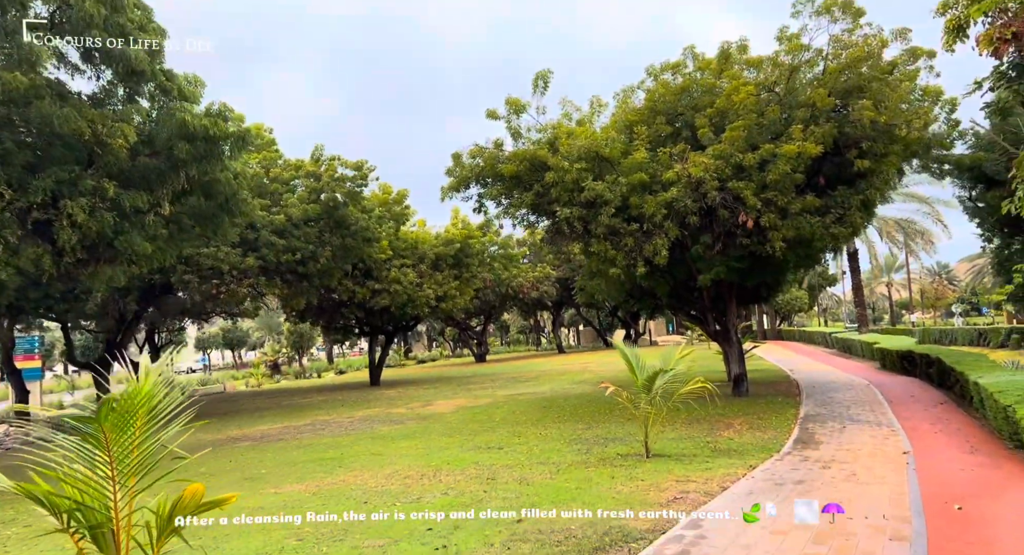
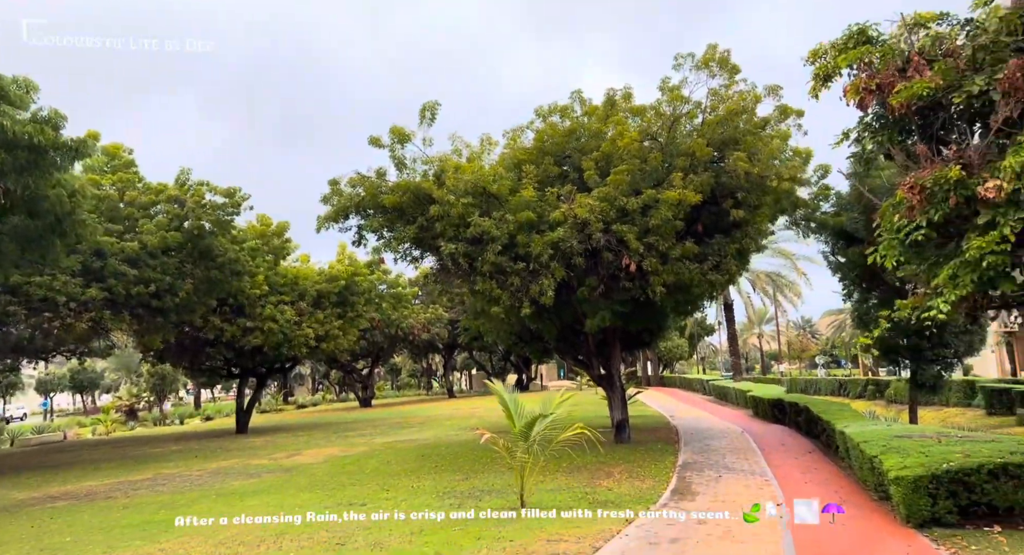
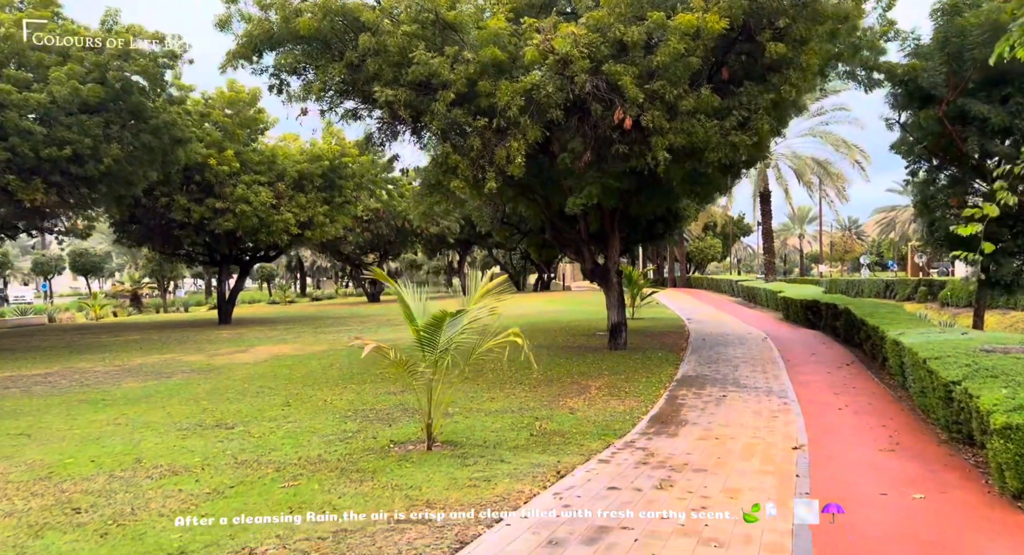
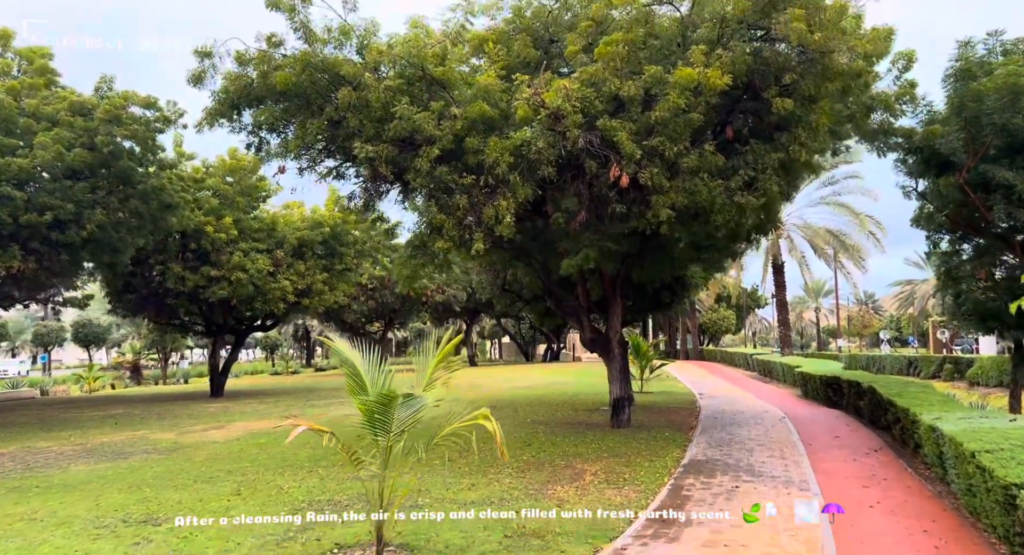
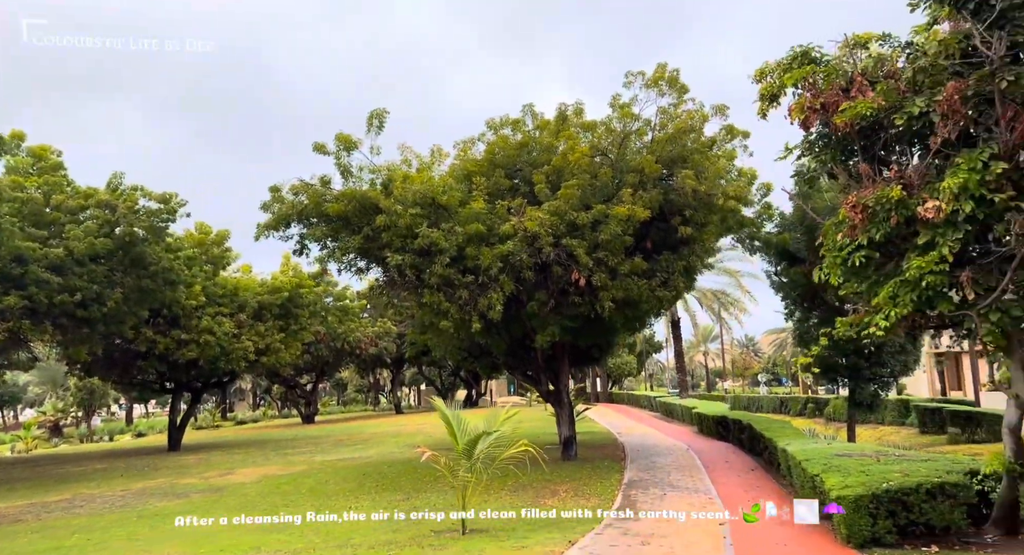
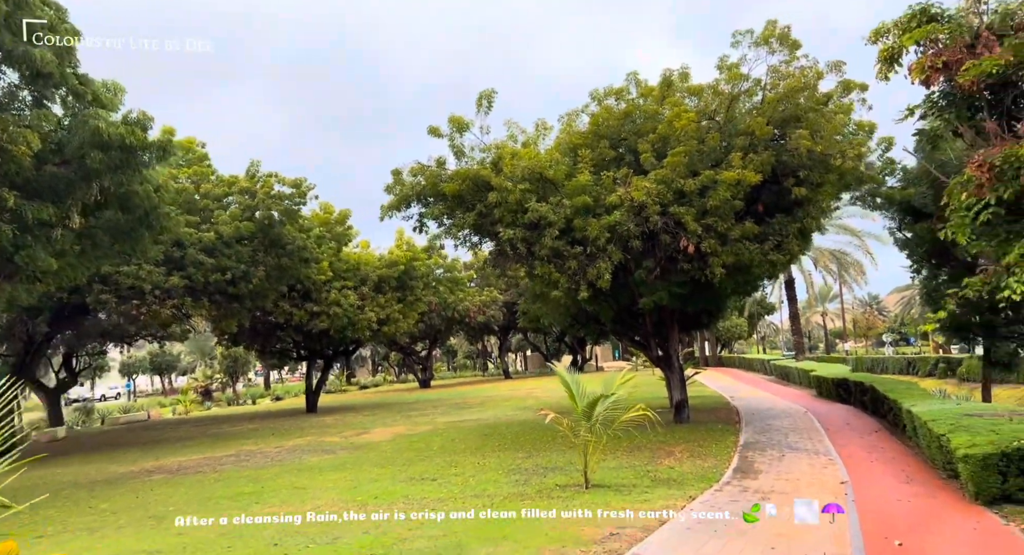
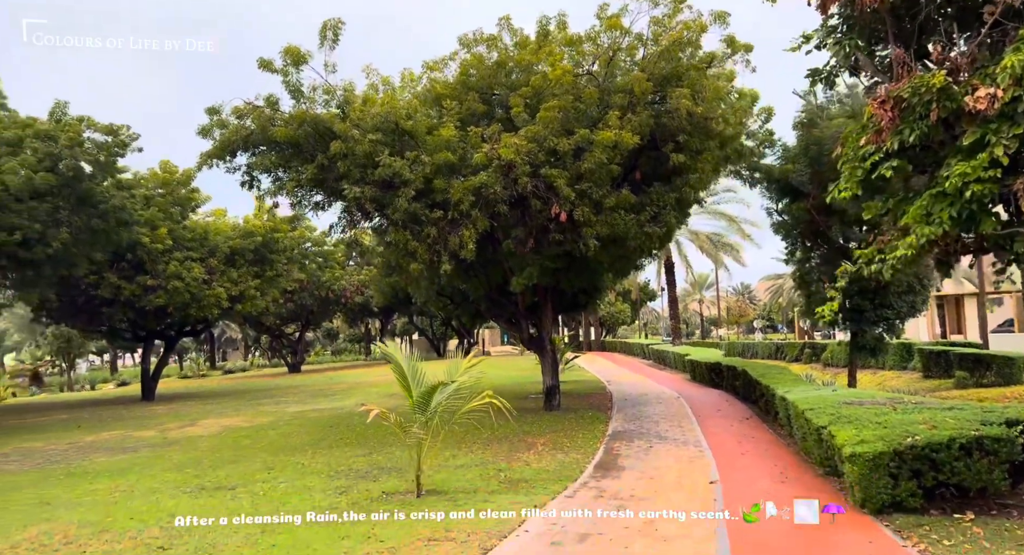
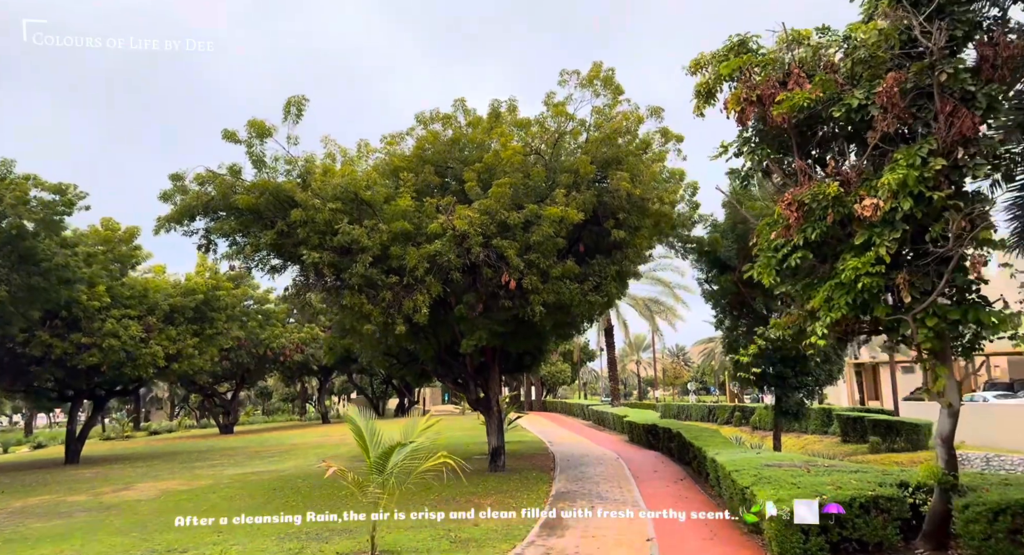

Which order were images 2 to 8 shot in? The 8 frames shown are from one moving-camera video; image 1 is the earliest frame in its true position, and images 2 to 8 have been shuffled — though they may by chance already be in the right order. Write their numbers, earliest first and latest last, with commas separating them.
6, 2, 5, 8, 7, 3, 4
